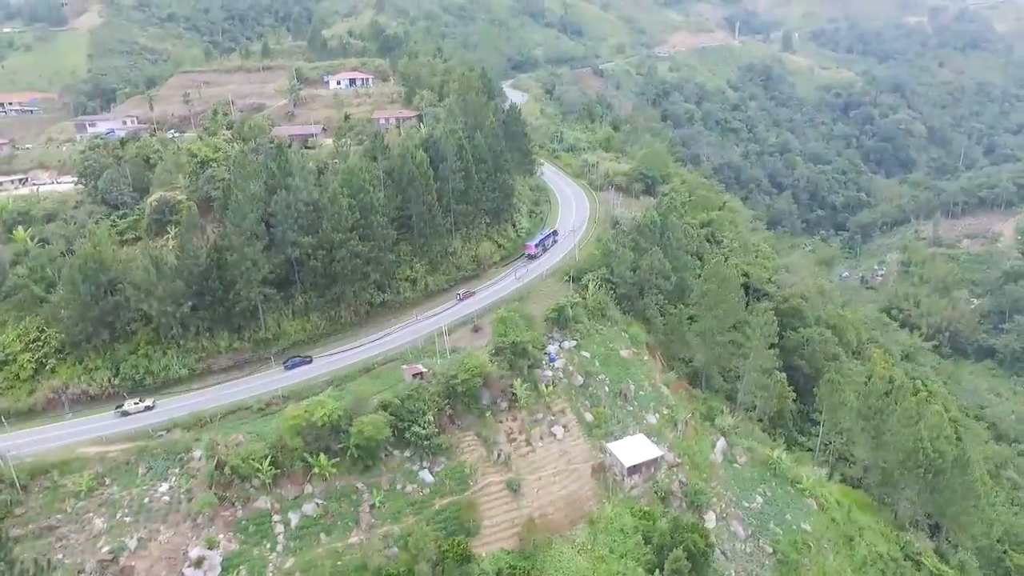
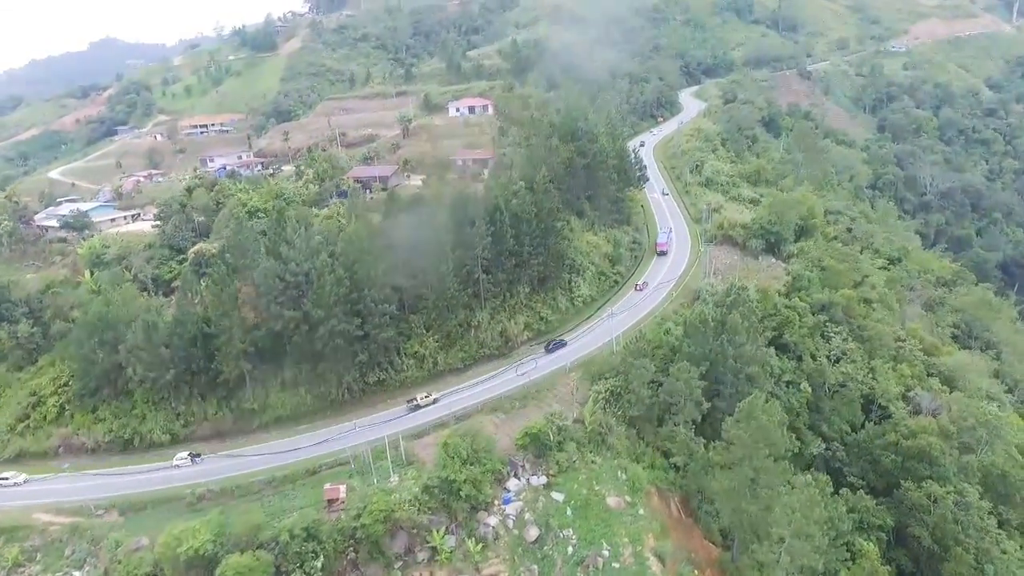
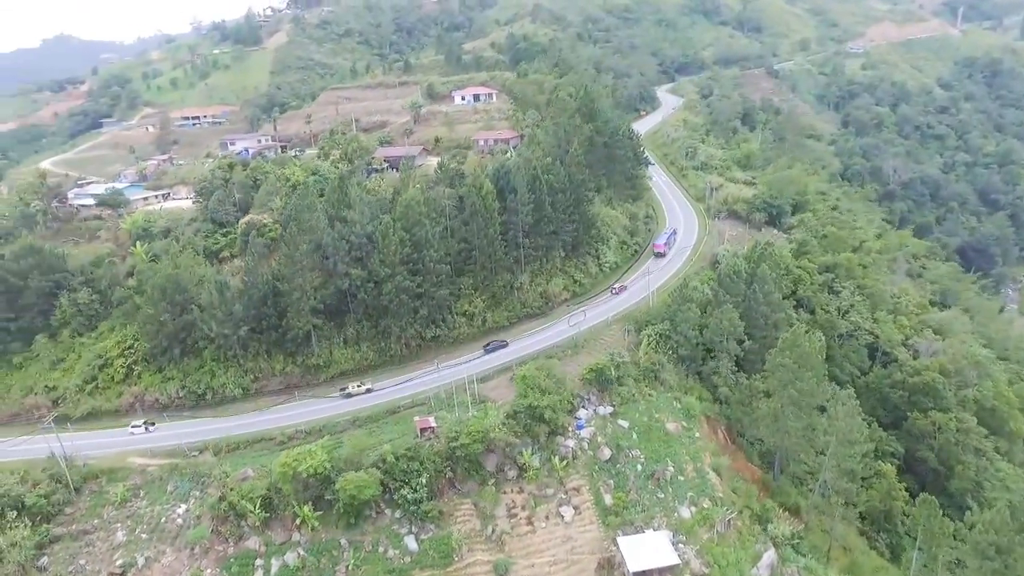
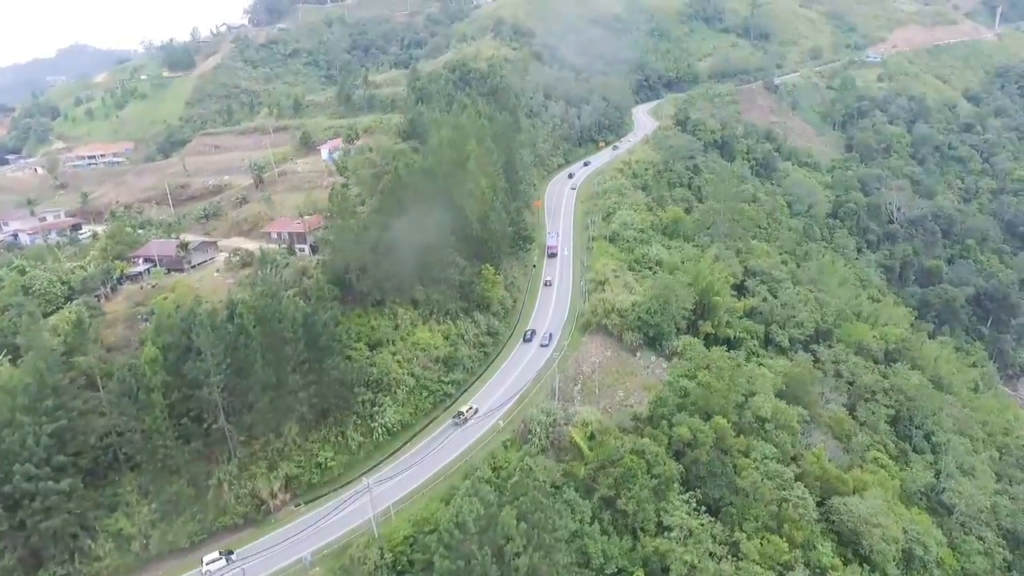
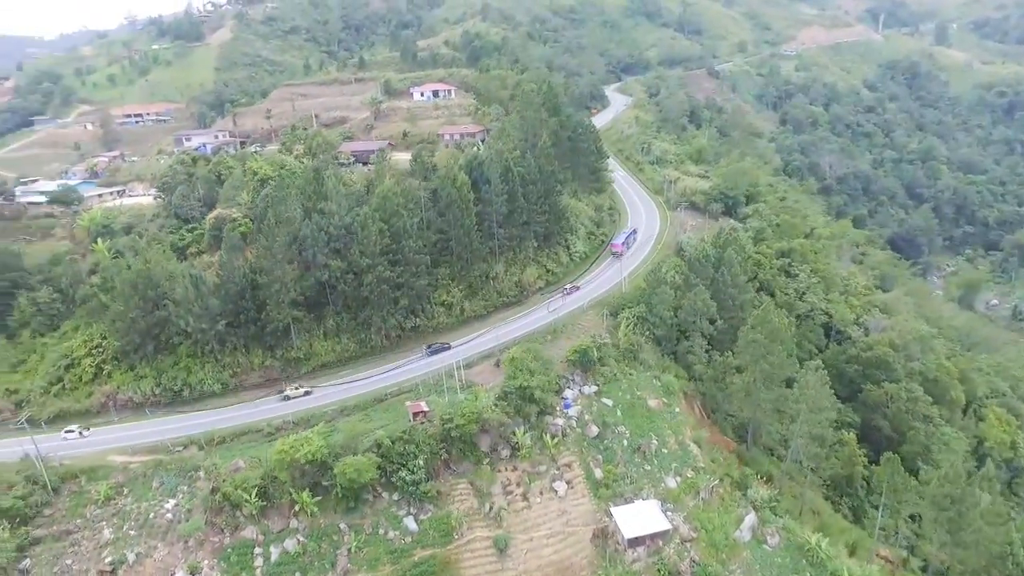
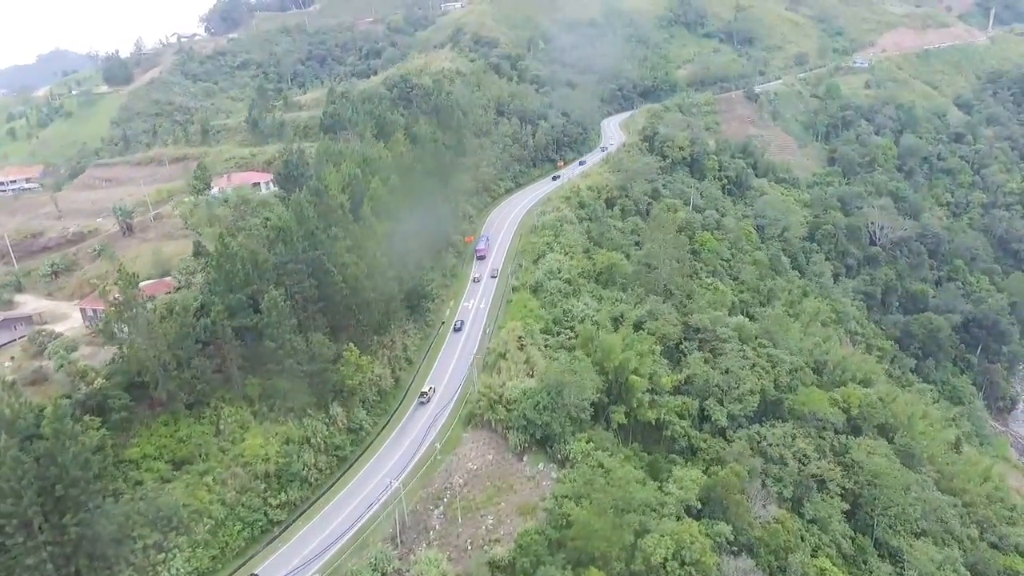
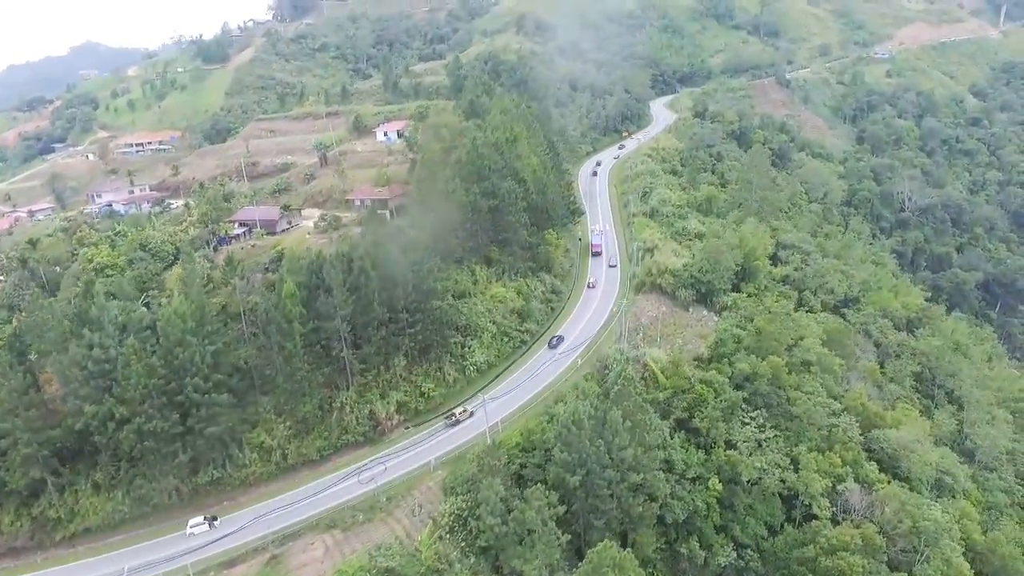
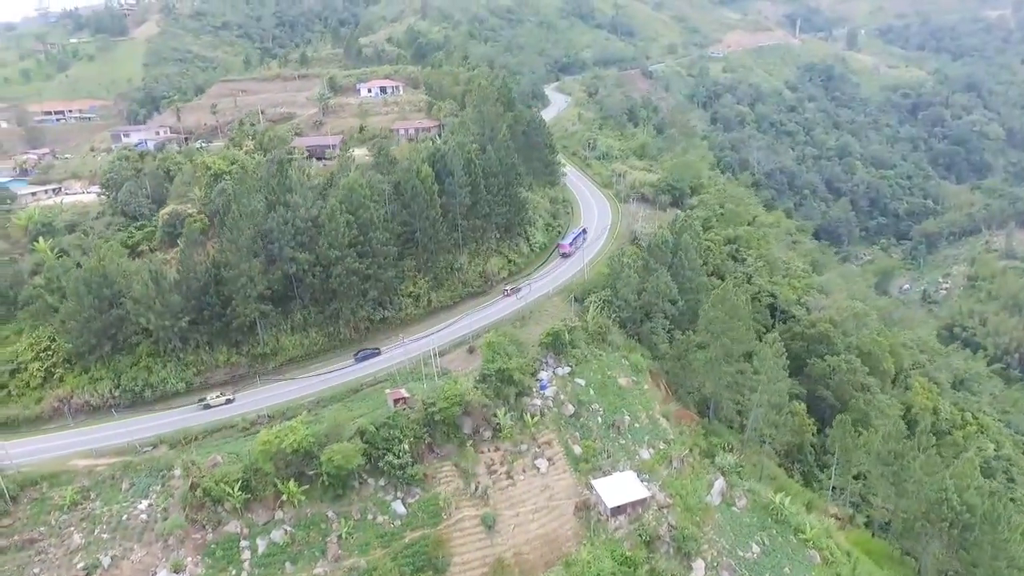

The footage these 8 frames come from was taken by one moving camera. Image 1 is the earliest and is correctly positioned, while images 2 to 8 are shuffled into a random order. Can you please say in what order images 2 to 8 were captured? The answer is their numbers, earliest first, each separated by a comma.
8, 5, 3, 2, 7, 4, 6
